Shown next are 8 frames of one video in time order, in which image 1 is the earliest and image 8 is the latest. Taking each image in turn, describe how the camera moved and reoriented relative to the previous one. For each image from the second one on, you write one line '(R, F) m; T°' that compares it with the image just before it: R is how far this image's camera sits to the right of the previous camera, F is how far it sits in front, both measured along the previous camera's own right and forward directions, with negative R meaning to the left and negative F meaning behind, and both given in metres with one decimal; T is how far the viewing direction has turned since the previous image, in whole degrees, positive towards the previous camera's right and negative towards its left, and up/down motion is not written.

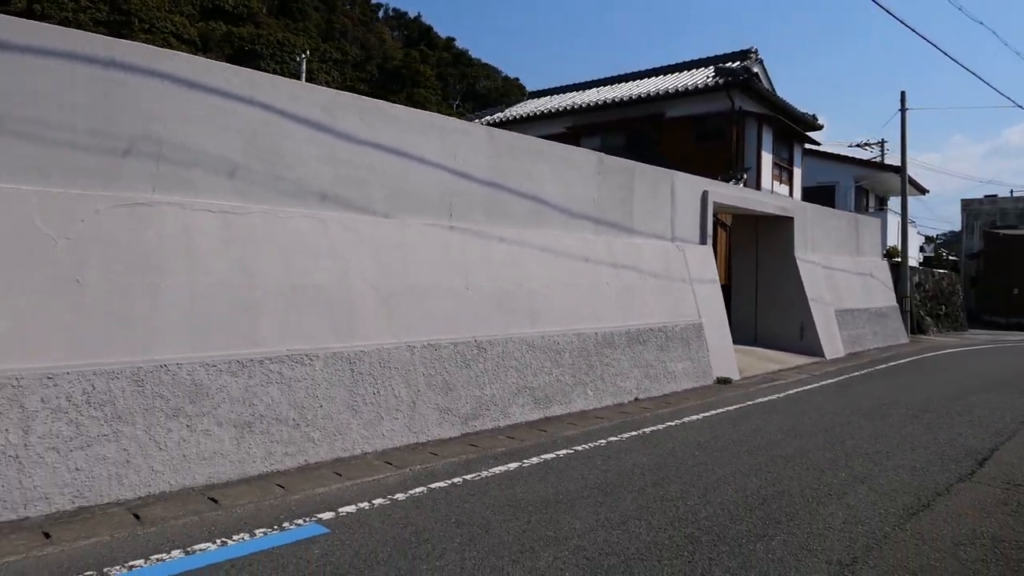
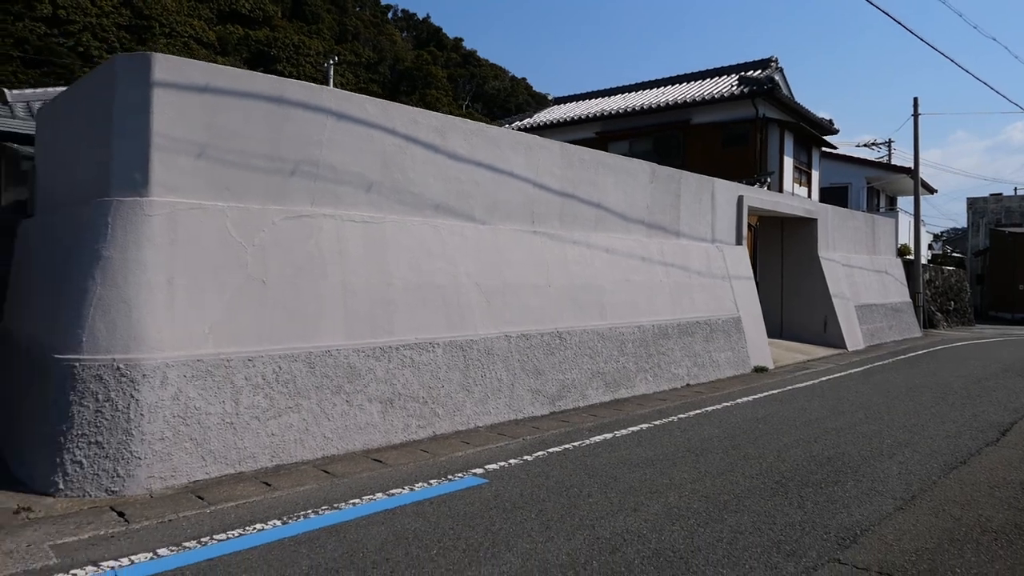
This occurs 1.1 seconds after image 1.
(-0.9, -1.0) m; 0°
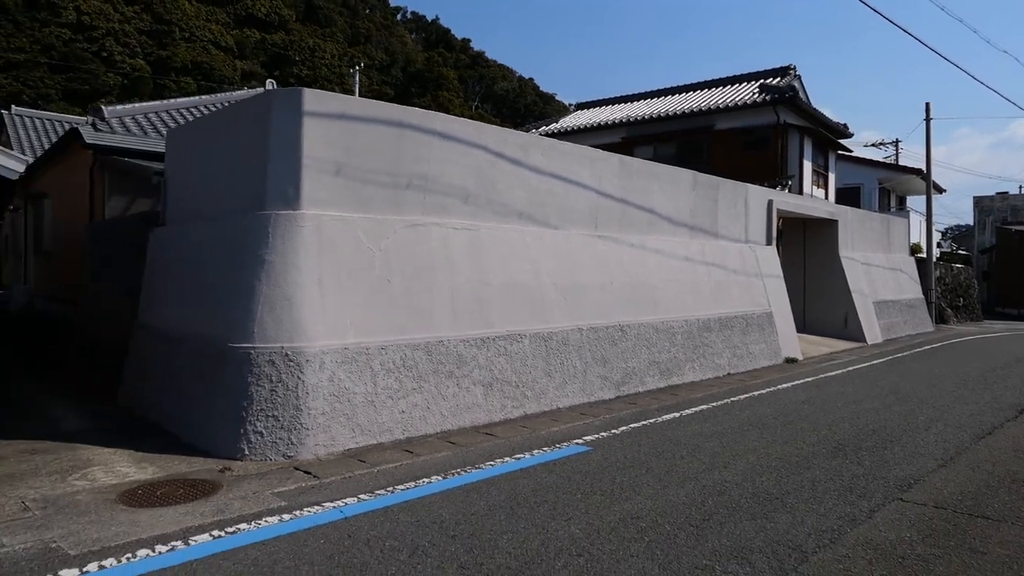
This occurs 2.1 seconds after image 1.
(-0.9, -1.0) m; 0°
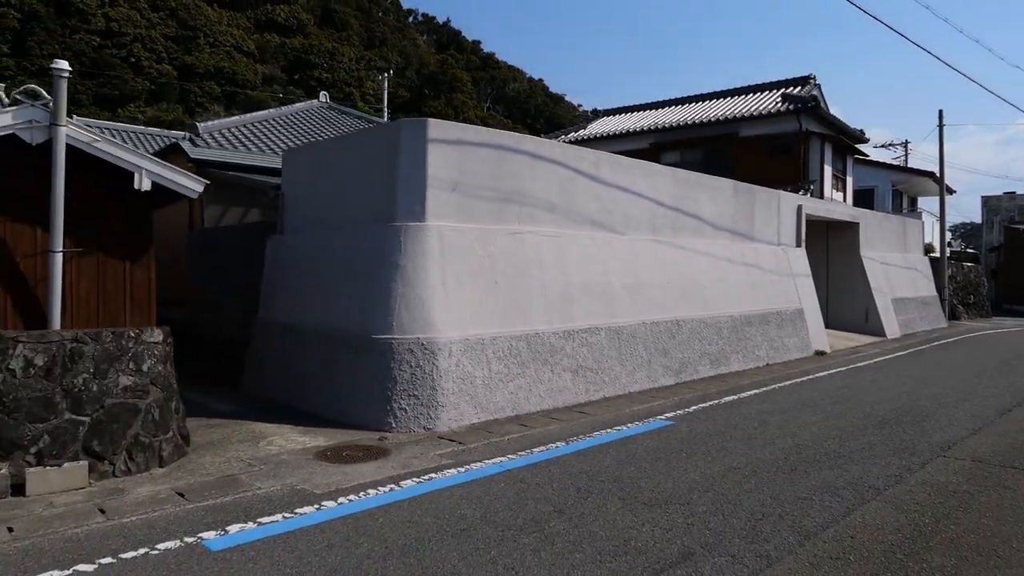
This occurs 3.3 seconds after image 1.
(-1.0, -1.2) m; 0°
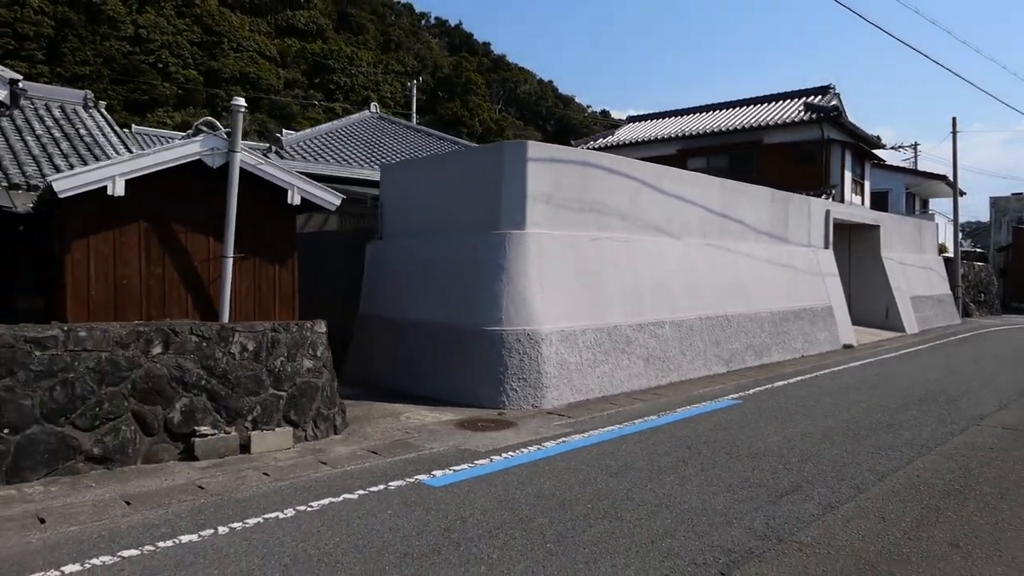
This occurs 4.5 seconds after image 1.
(-1.1, -1.3) m; 0°
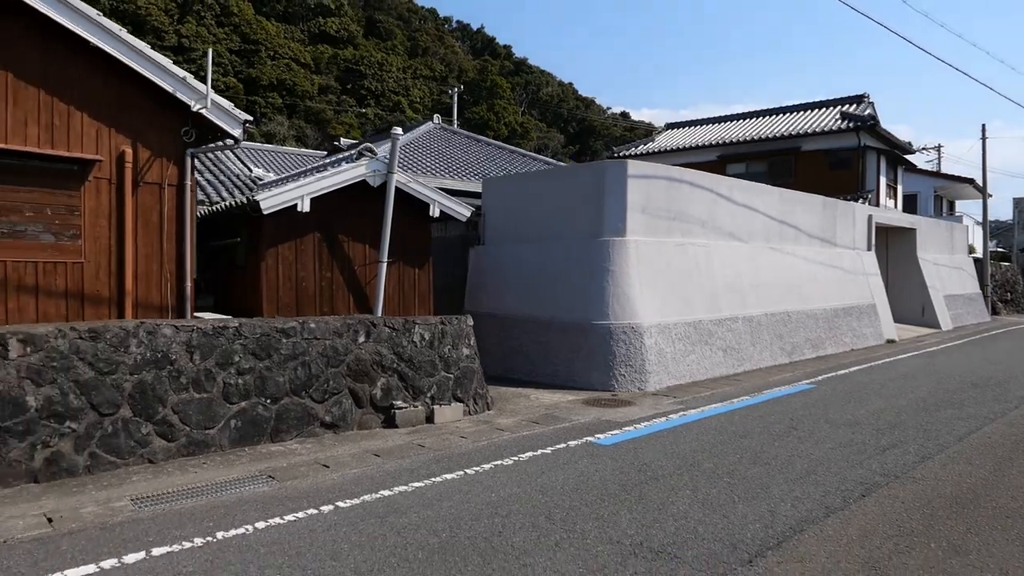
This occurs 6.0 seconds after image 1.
(-1.3, -1.4) m; -1°
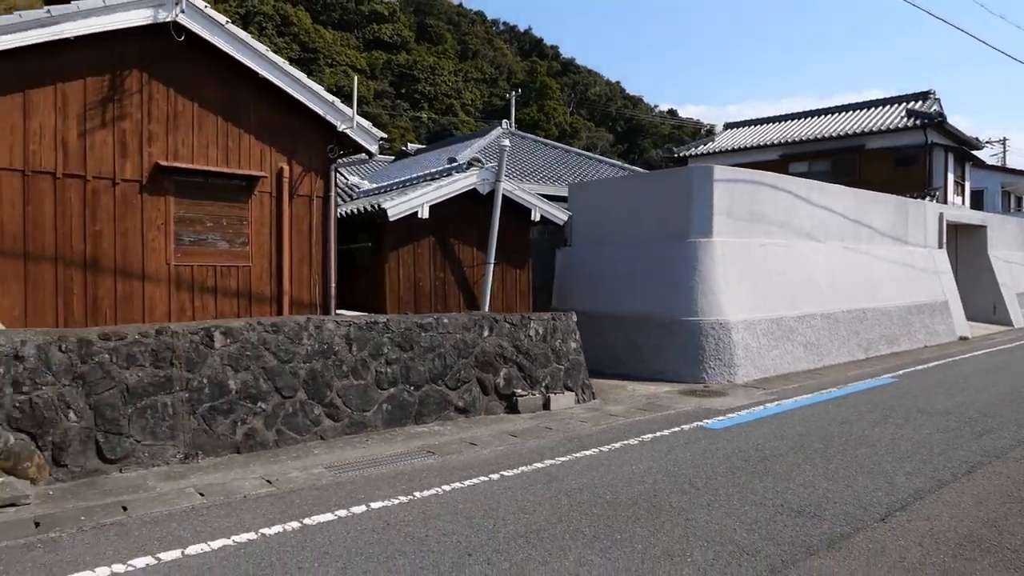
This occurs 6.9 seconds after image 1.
(-0.8, -0.8) m; -3°
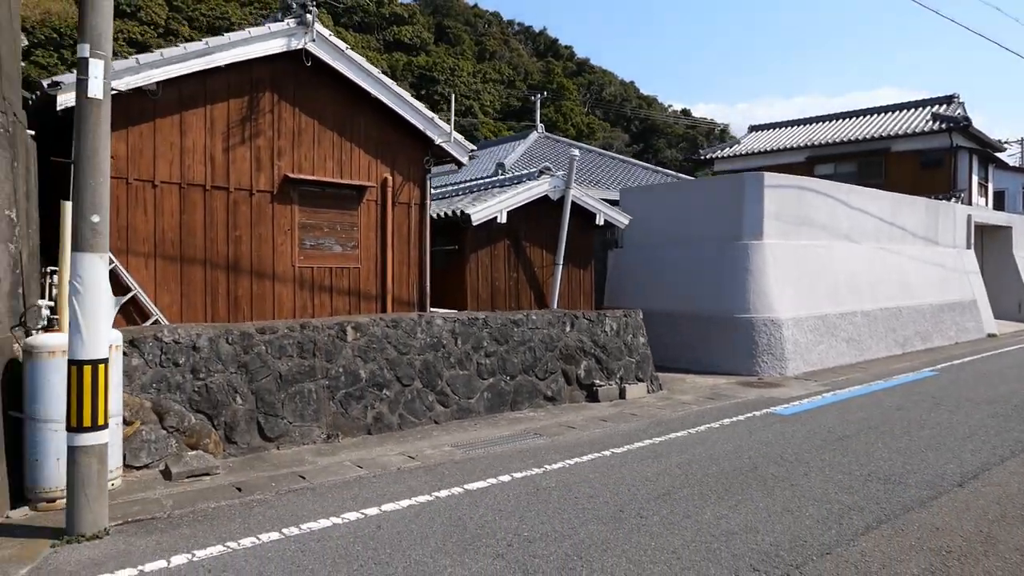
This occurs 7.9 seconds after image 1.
(-0.9, -0.8) m; -1°
